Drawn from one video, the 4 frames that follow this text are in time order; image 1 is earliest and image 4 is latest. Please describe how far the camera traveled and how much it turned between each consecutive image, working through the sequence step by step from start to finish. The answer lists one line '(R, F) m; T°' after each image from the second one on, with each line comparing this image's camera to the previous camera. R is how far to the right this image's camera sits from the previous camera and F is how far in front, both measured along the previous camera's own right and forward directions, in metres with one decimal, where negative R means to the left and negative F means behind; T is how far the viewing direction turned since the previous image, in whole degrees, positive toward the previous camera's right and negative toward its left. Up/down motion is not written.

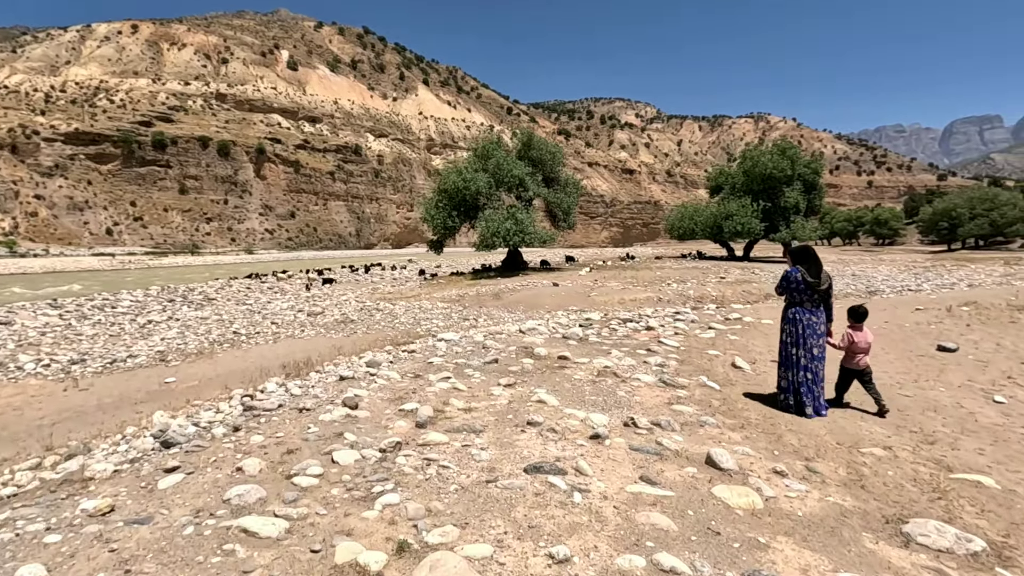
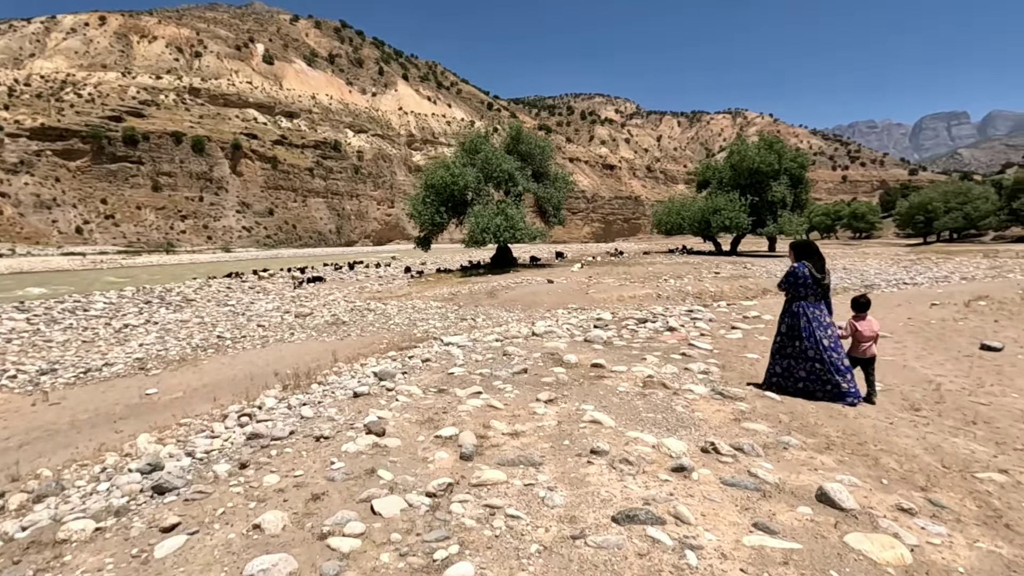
(-0.5, +0.7) m; +2°
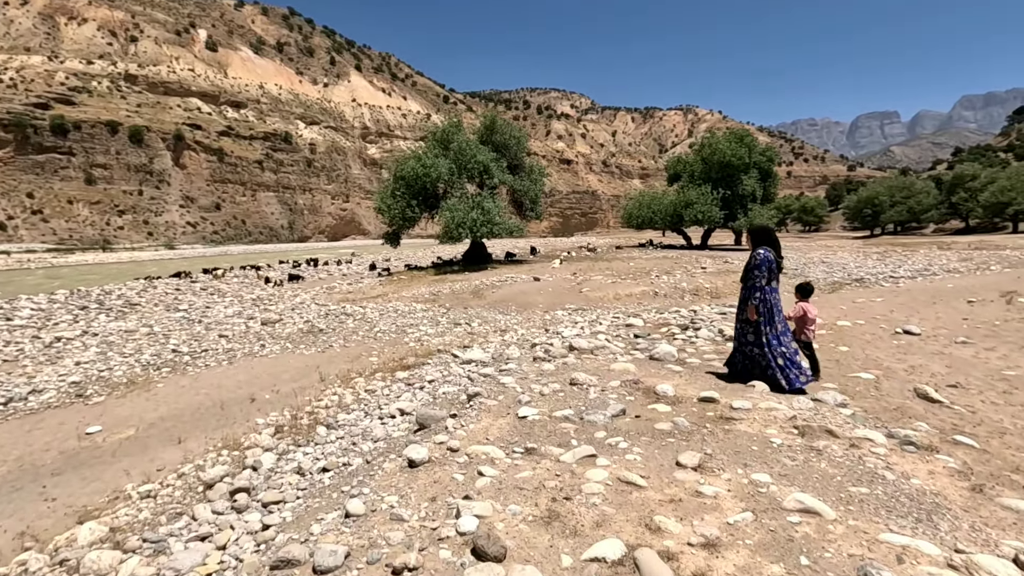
(-1.1, +1.5) m; +5°
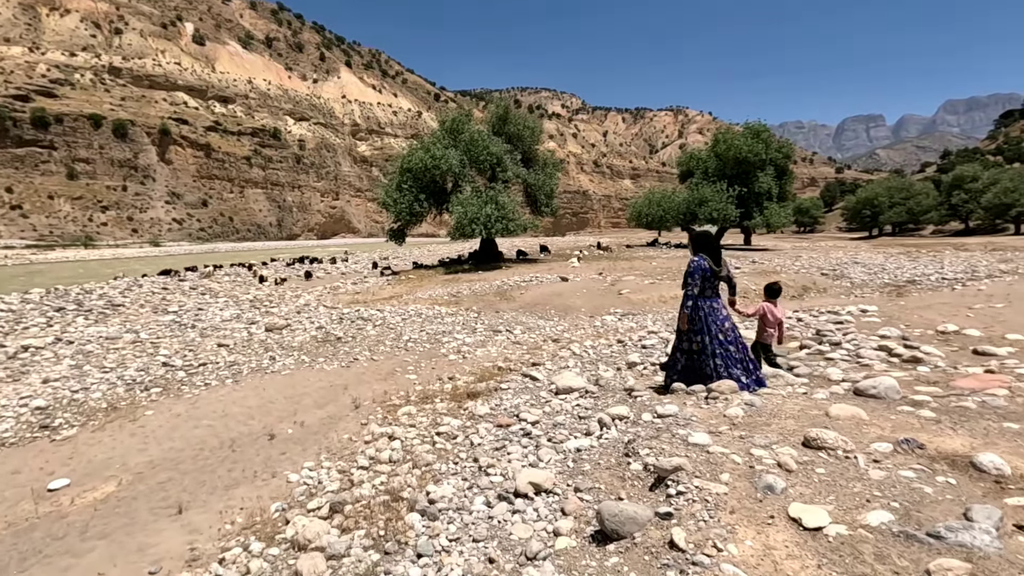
(-1.4, +2.0) m; +1°
